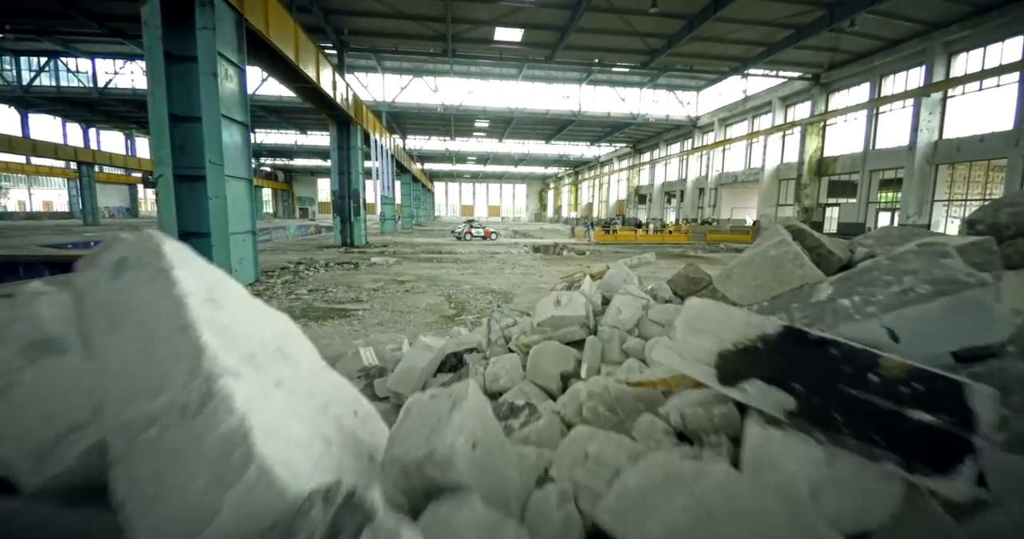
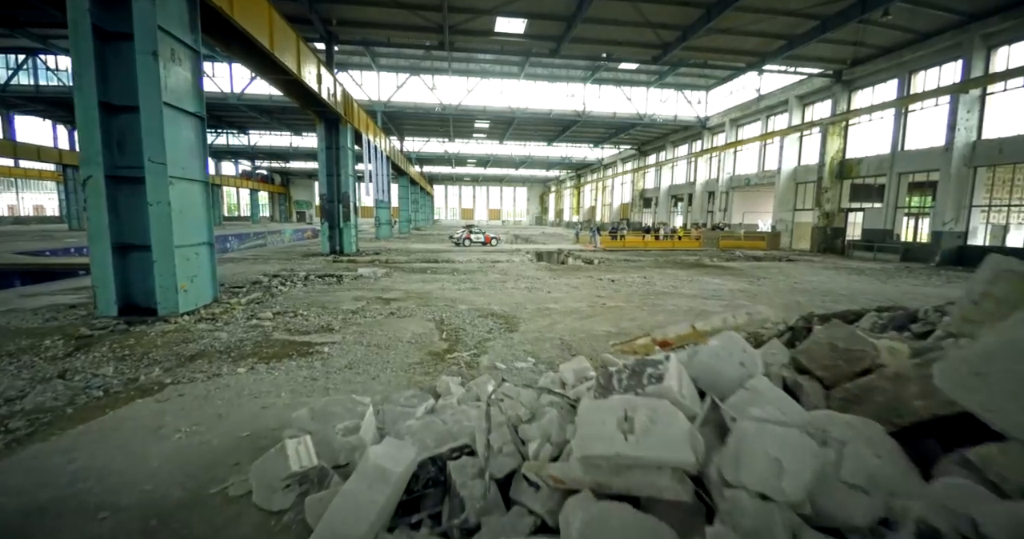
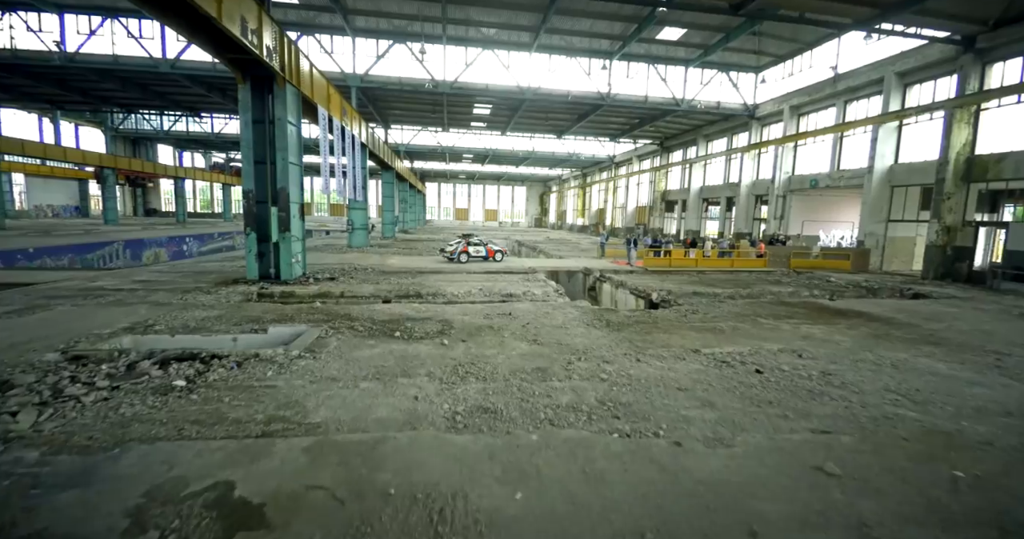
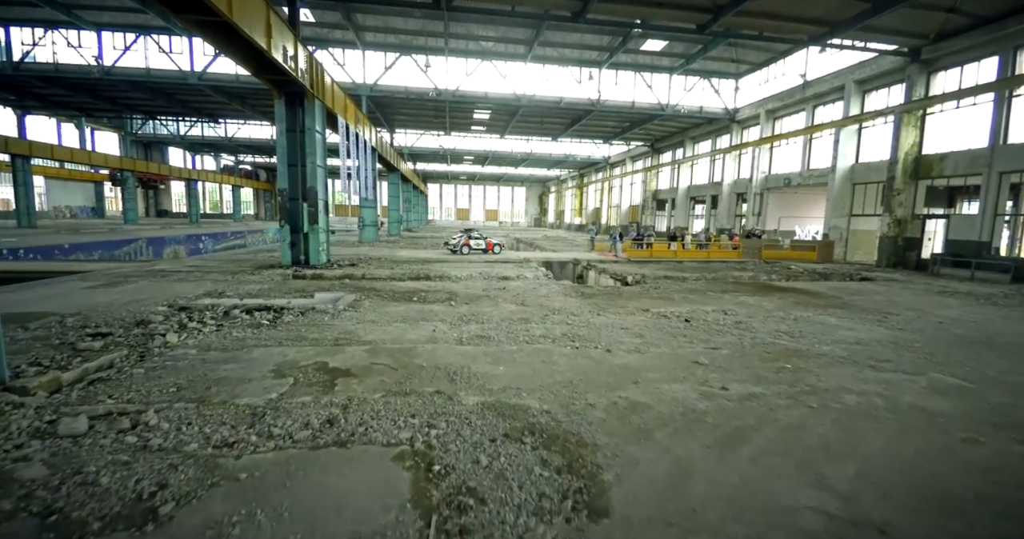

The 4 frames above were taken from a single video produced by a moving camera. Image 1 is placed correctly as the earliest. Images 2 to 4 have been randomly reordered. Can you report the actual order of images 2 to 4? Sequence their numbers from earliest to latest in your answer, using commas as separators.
2, 4, 3
